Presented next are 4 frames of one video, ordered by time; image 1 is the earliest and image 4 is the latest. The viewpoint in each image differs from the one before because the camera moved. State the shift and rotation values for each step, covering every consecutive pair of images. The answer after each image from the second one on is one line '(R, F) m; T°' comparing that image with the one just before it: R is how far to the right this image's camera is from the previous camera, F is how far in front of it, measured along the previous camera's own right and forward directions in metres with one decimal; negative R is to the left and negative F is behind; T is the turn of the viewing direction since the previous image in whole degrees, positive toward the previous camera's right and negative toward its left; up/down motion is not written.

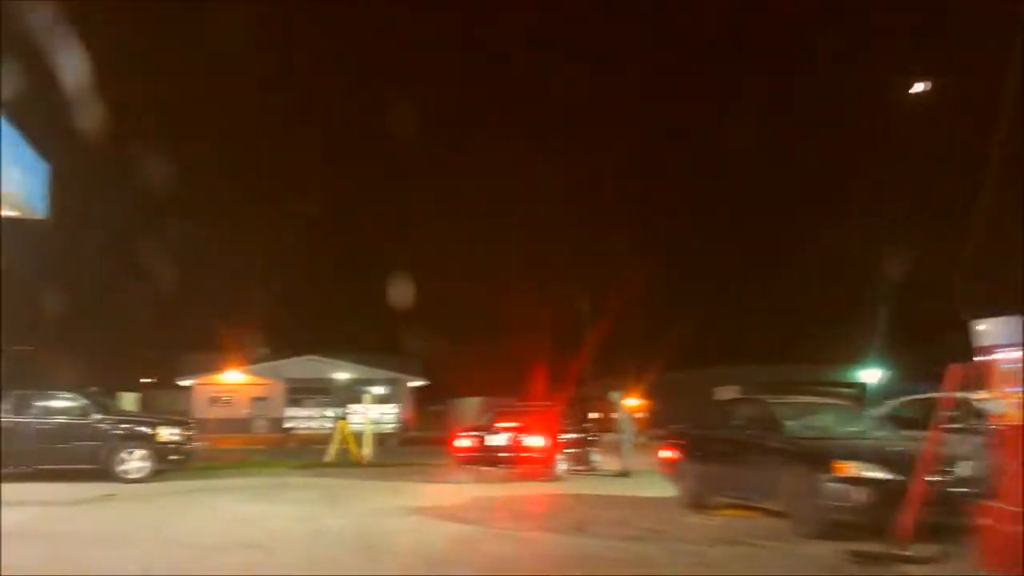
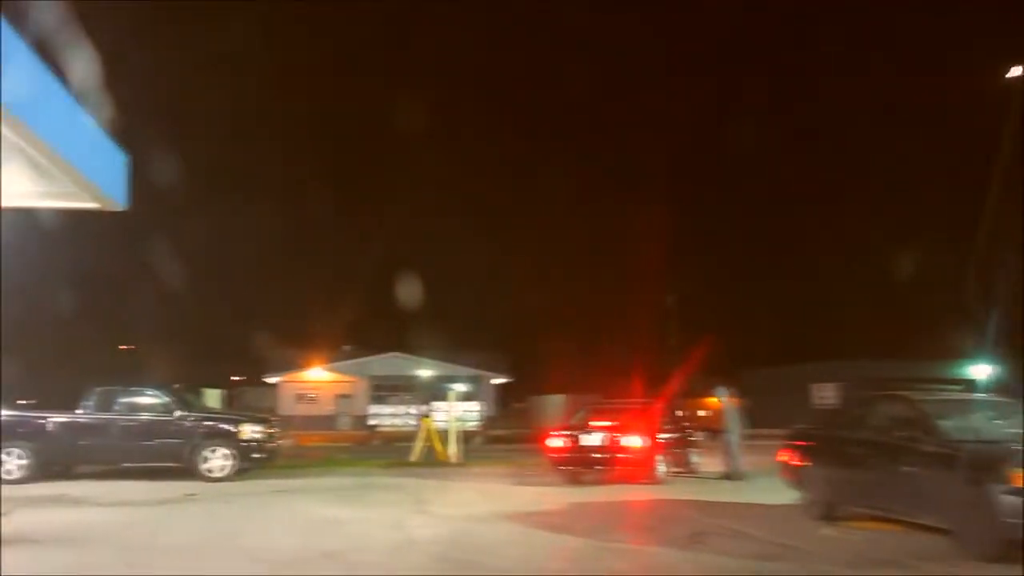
(-0.2, +0.8) m; -5°
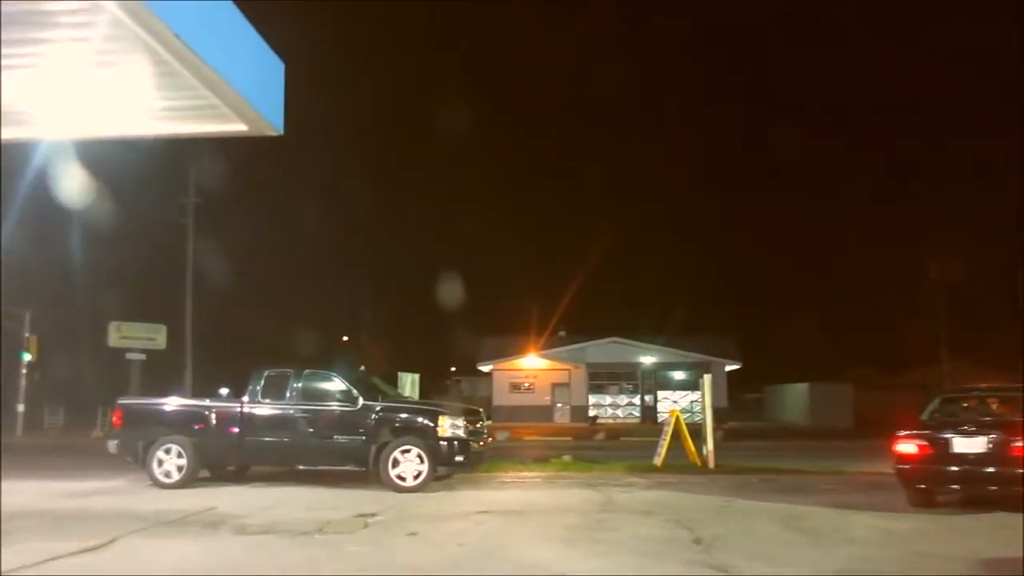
(-0.9, +4.3) m; -12°
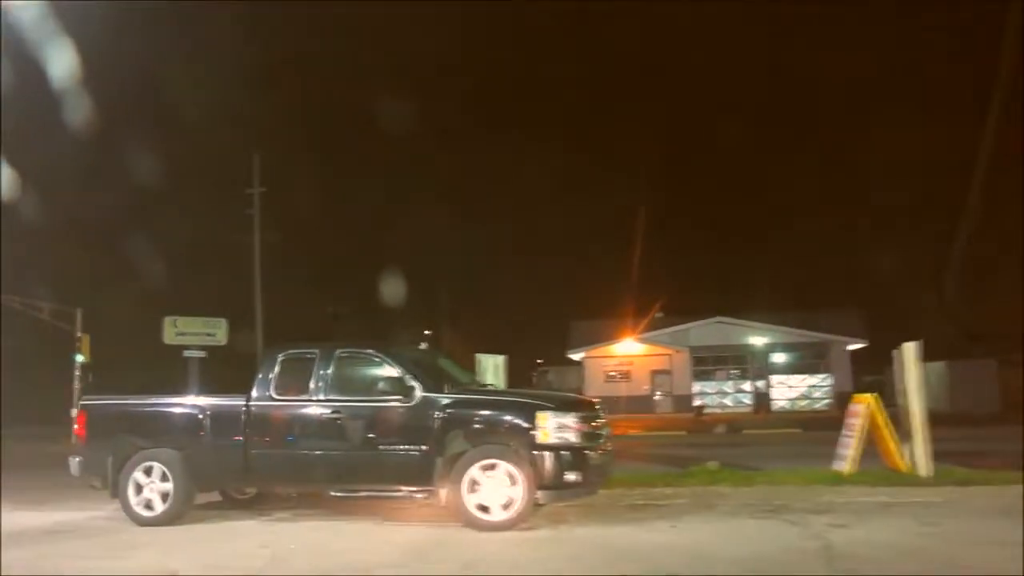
(-0.4, +4.5) m; -5°
